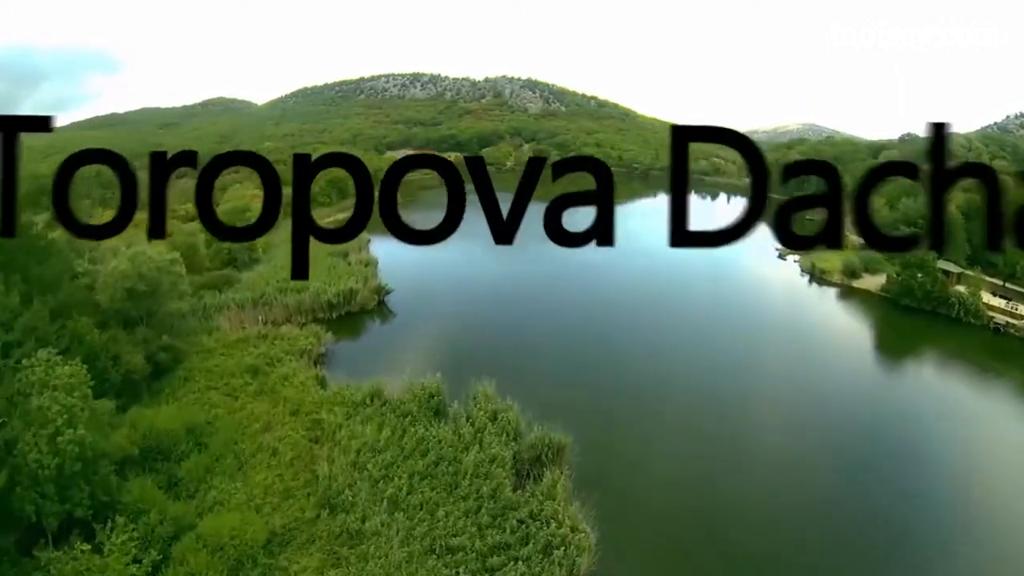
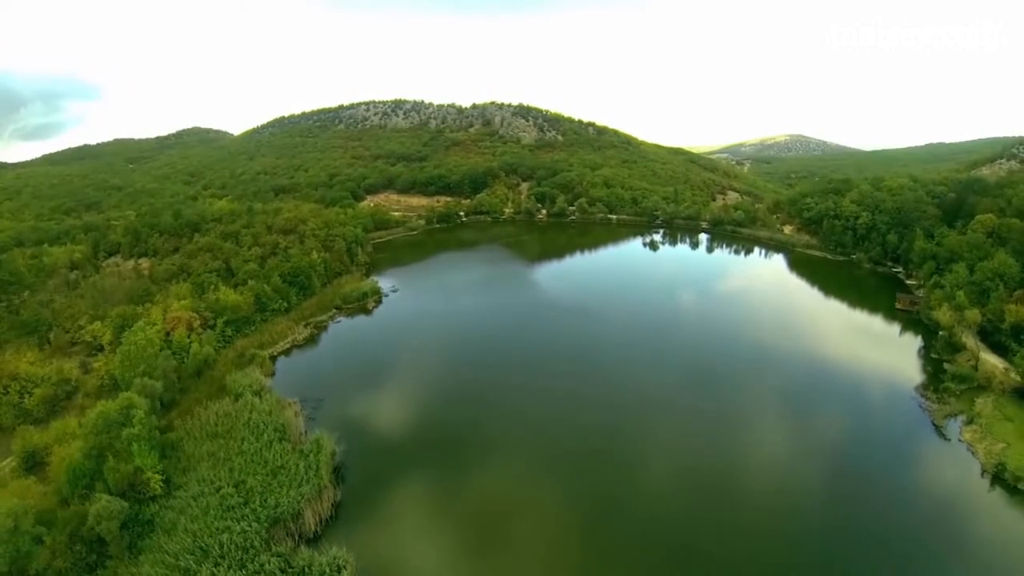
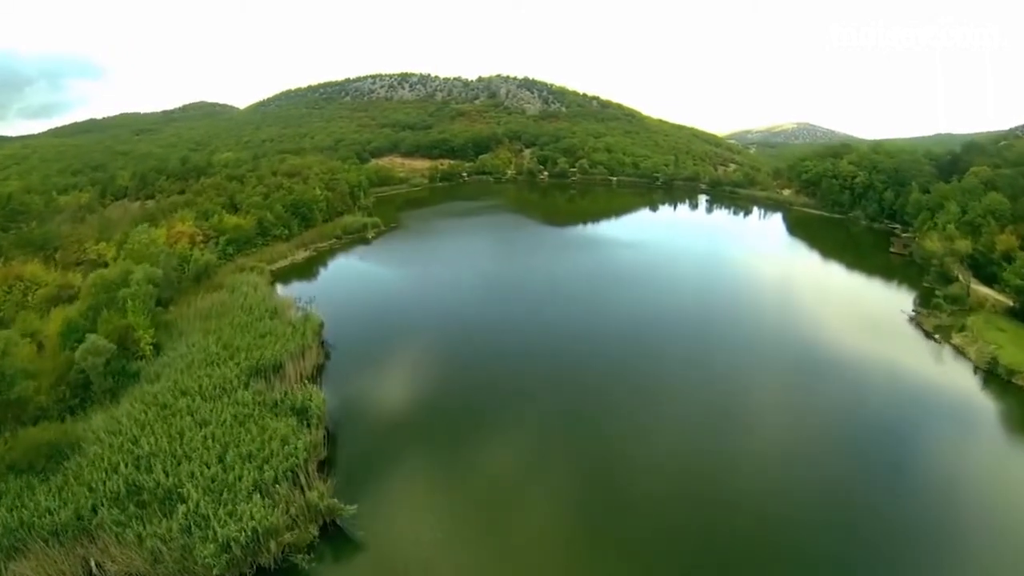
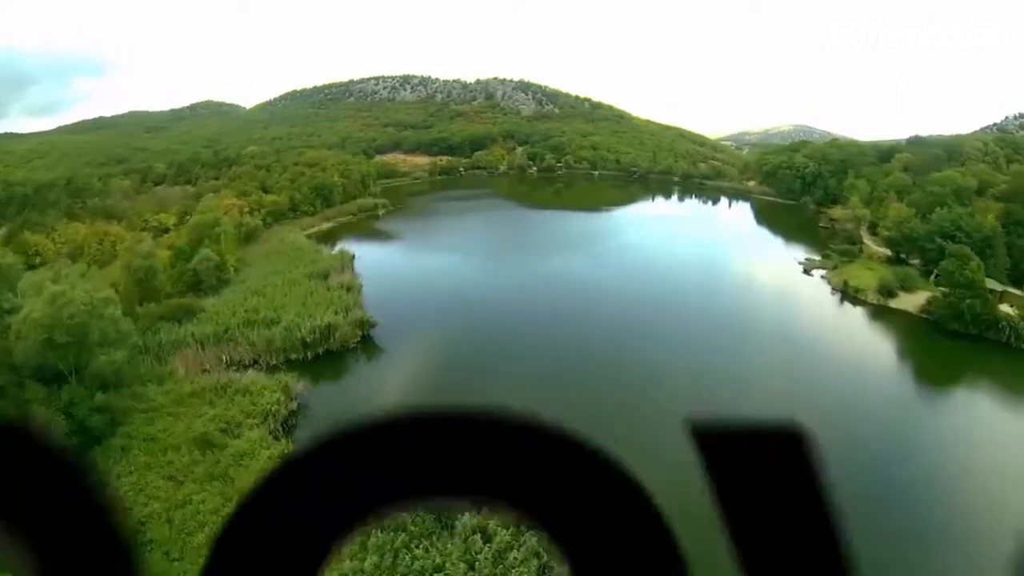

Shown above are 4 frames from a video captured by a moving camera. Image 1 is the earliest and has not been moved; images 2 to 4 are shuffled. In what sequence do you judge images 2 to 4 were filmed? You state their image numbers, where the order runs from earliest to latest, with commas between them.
4, 3, 2
